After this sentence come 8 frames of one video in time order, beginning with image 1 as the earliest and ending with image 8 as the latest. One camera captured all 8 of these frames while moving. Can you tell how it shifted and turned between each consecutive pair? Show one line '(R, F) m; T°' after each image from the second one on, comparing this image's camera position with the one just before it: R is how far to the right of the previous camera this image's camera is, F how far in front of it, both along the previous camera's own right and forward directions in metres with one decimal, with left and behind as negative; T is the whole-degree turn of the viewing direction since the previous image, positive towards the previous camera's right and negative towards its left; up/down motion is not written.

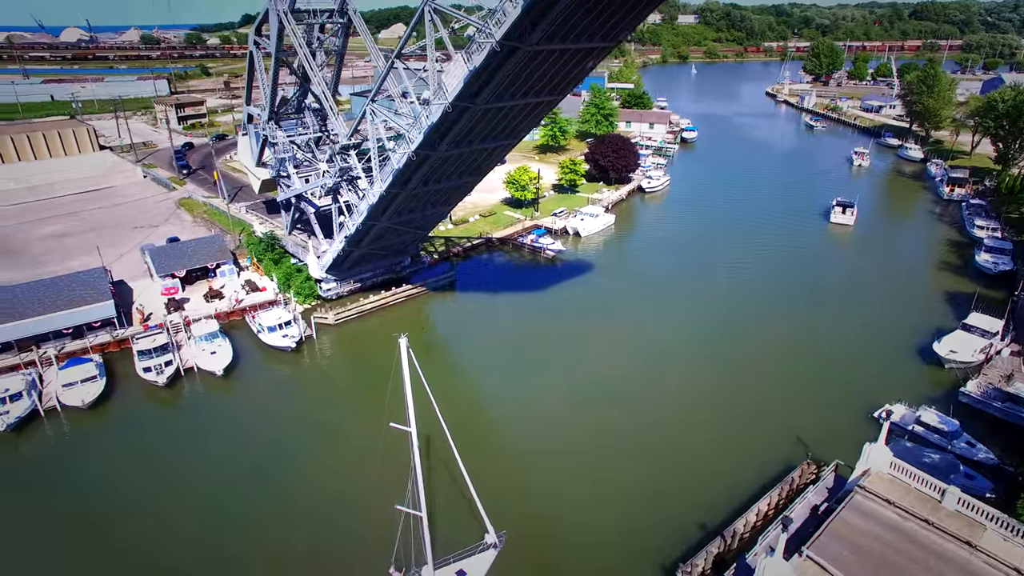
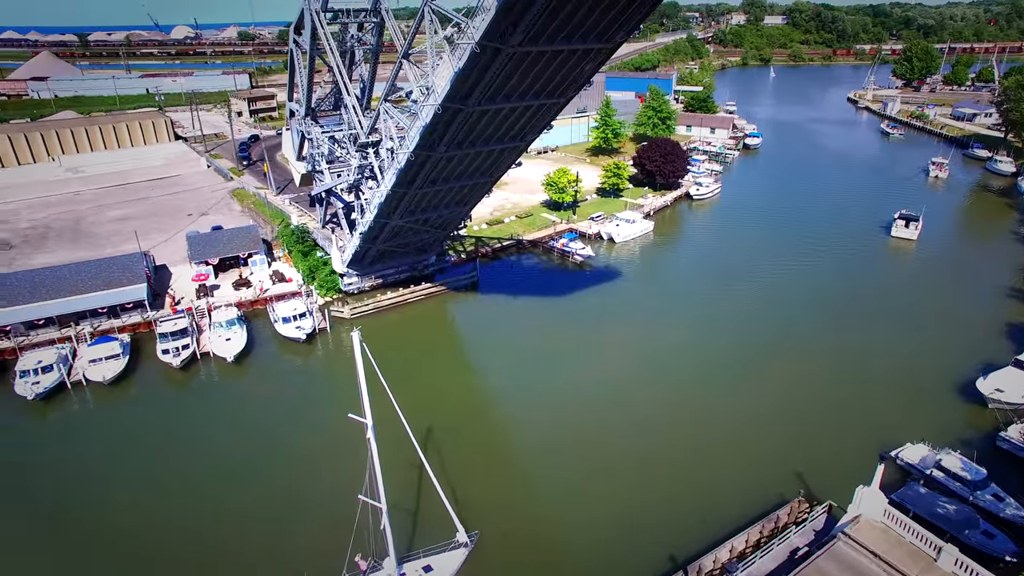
(+1.4, +0.3) m; -7°
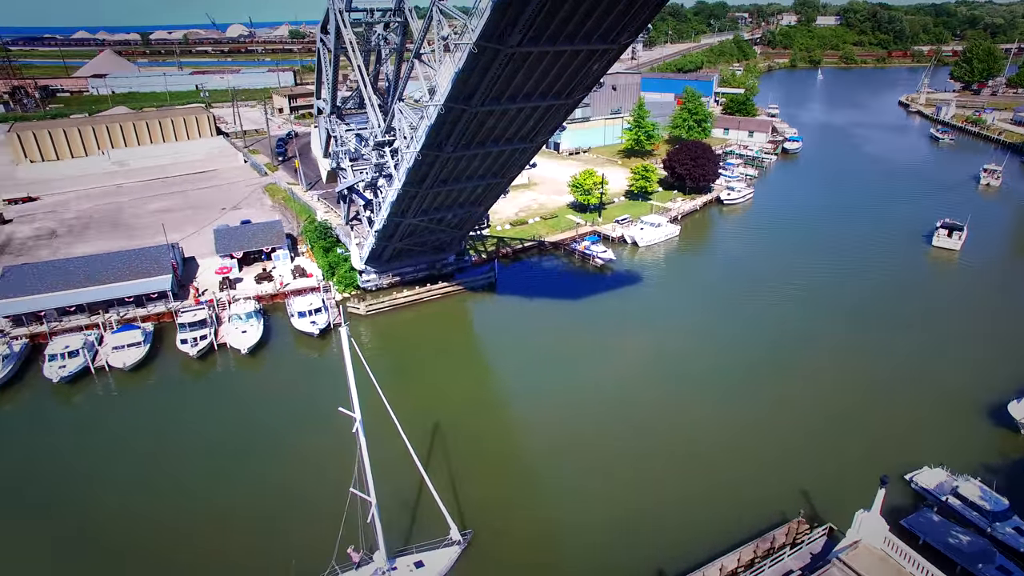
(+0.6, +0.1) m; -4°
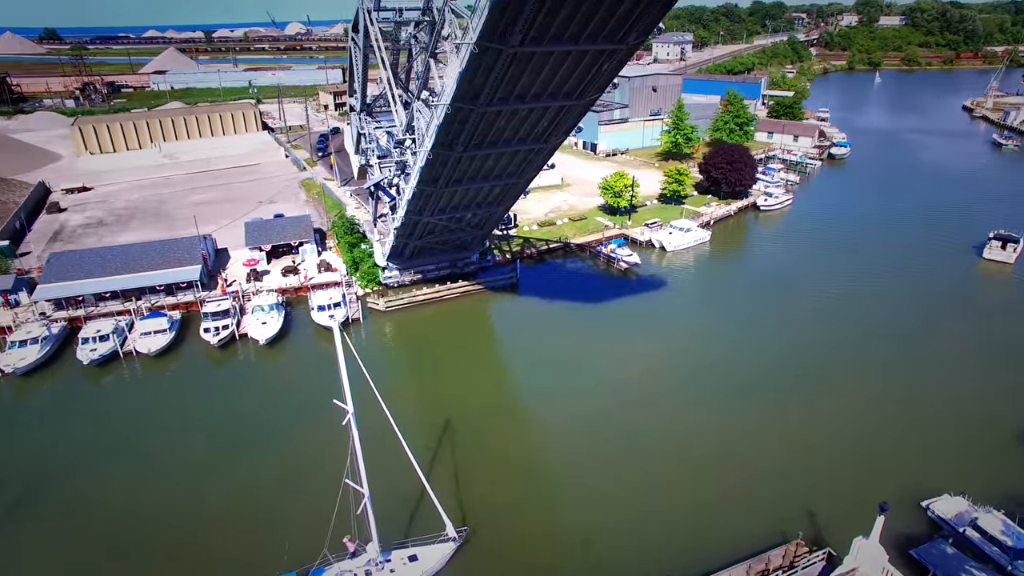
(+0.7, +0.1) m; -4°
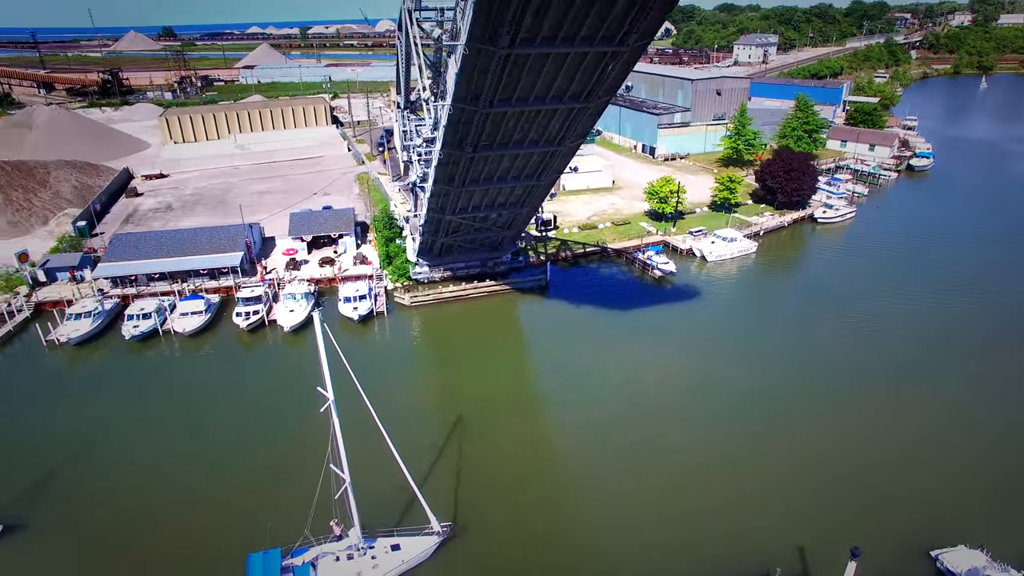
(+1.3, +0.2) m; -7°
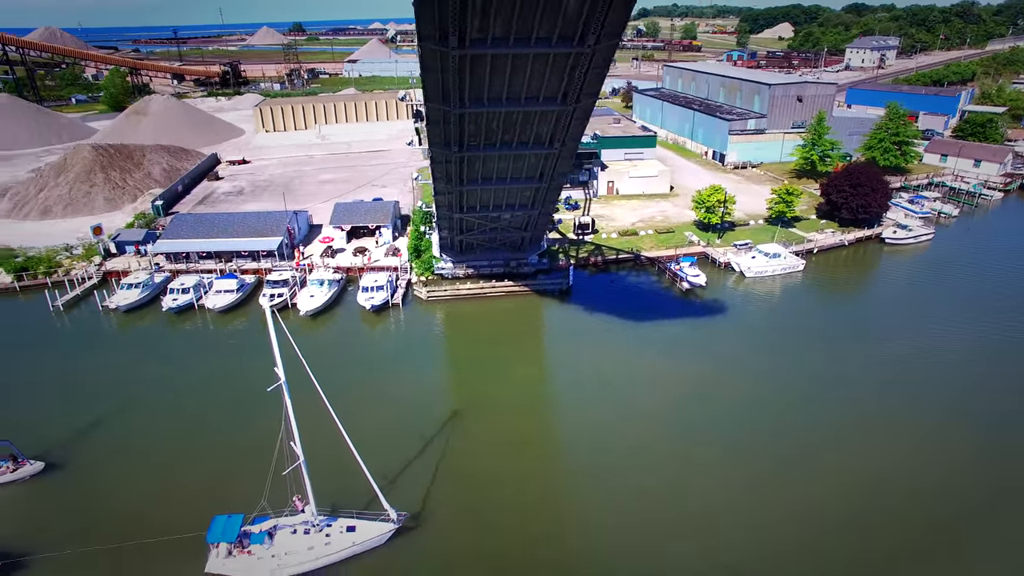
(+2.2, +0.2) m; -9°
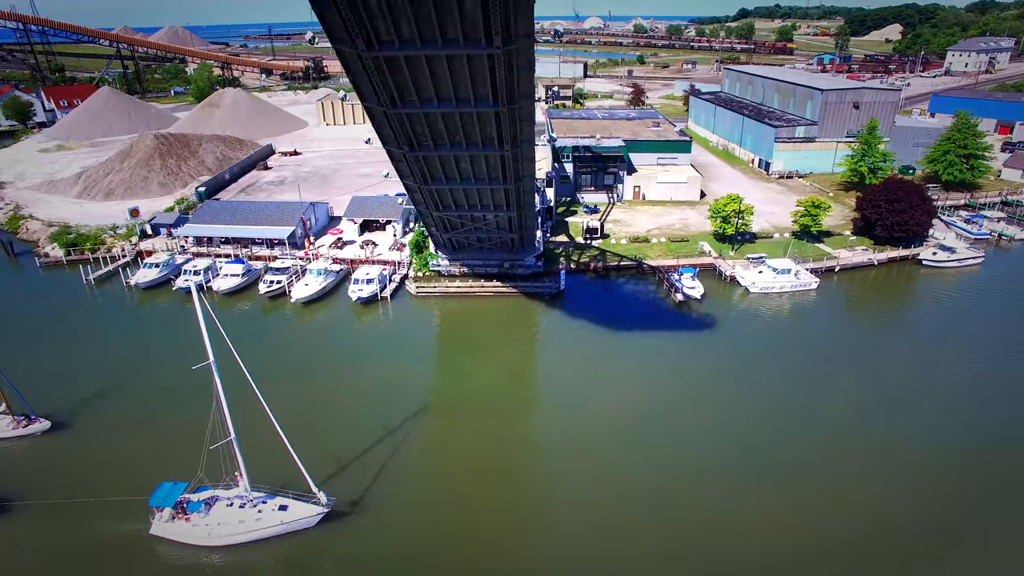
(+2.6, +0.2) m; -8°
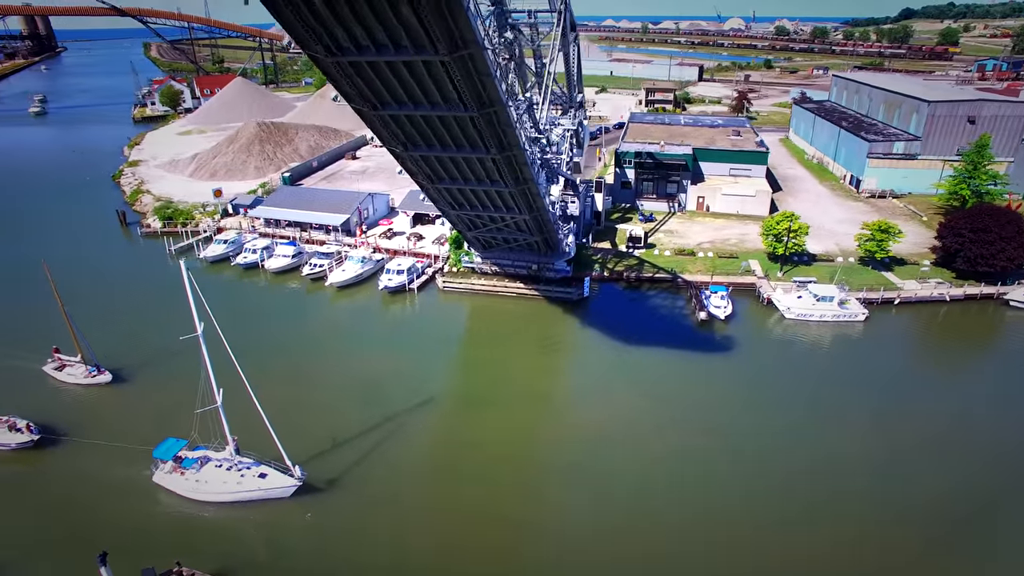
(+2.6, +0.2) m; -11°
